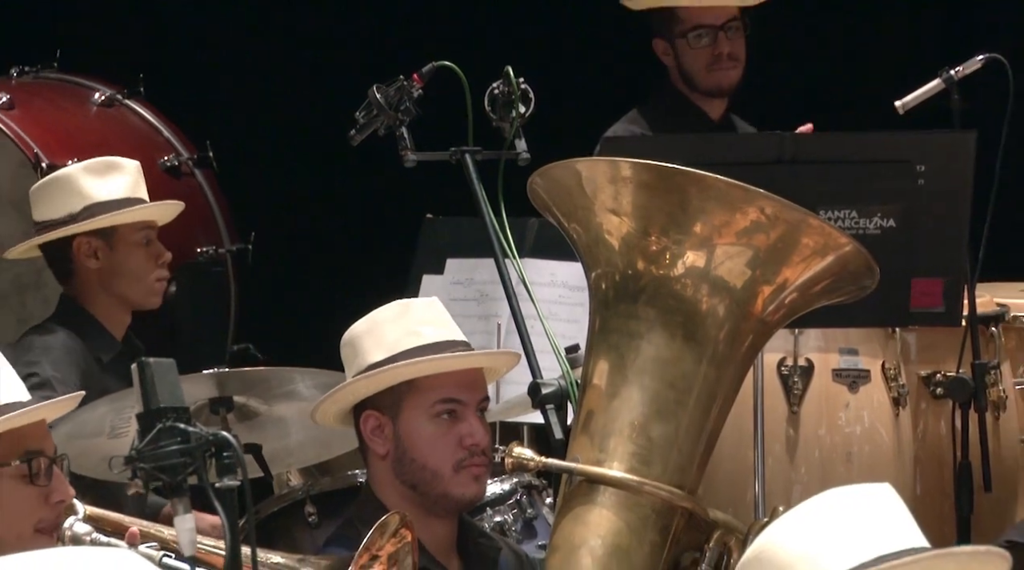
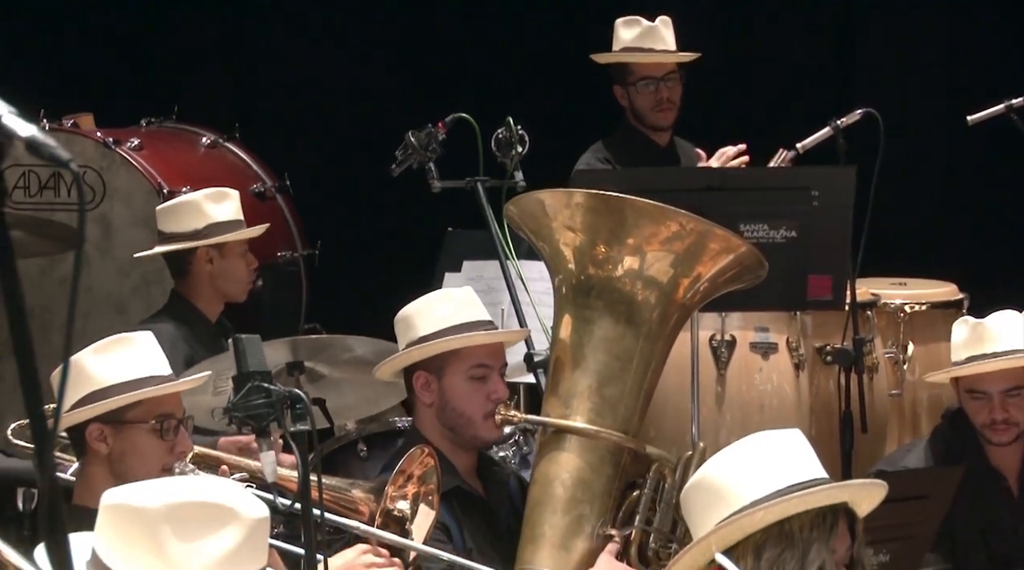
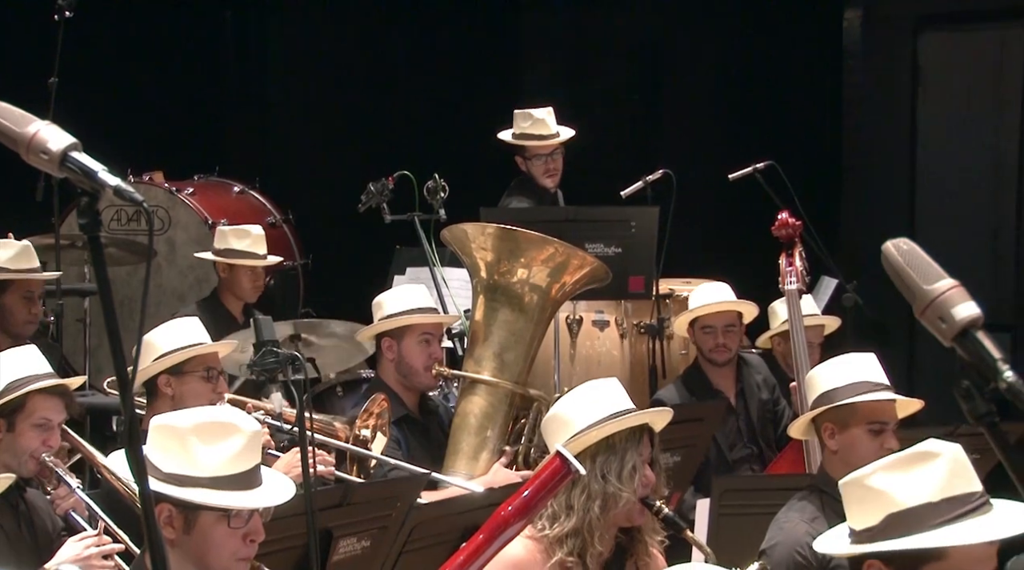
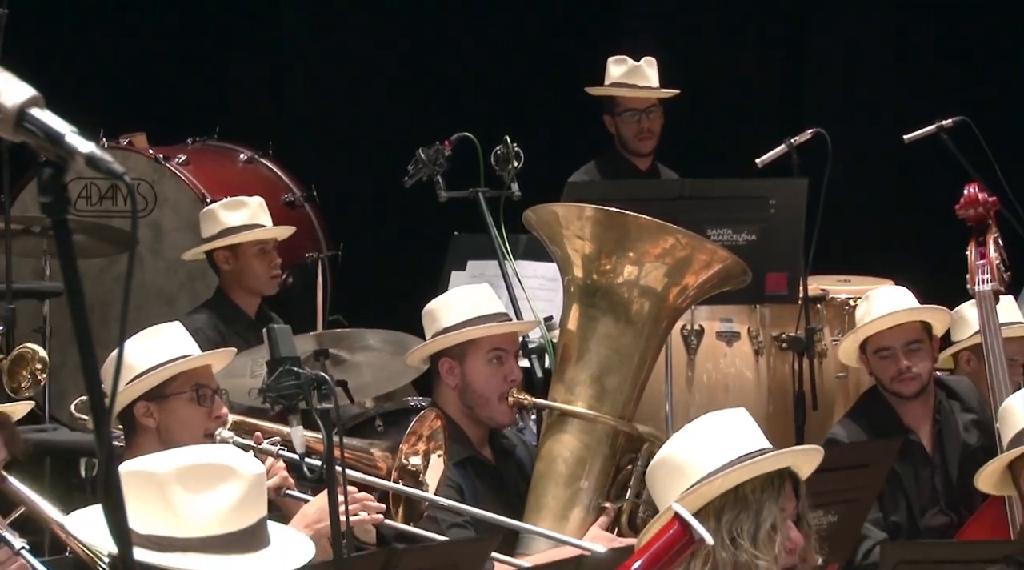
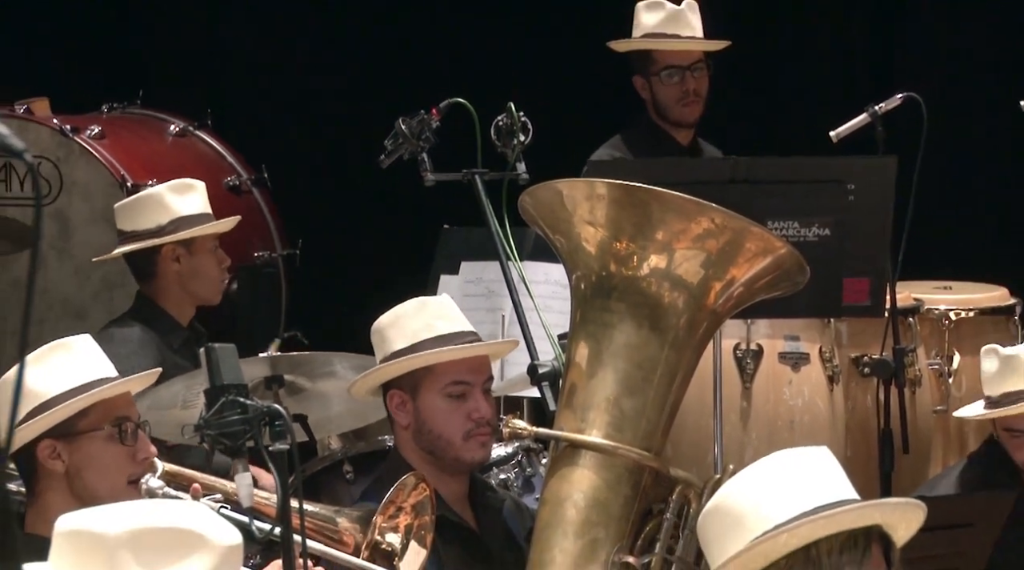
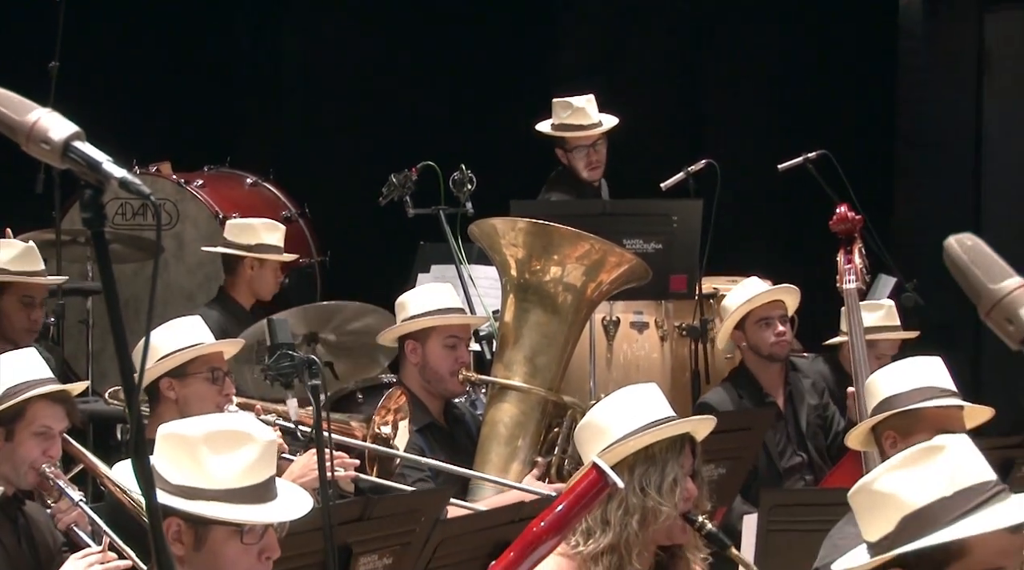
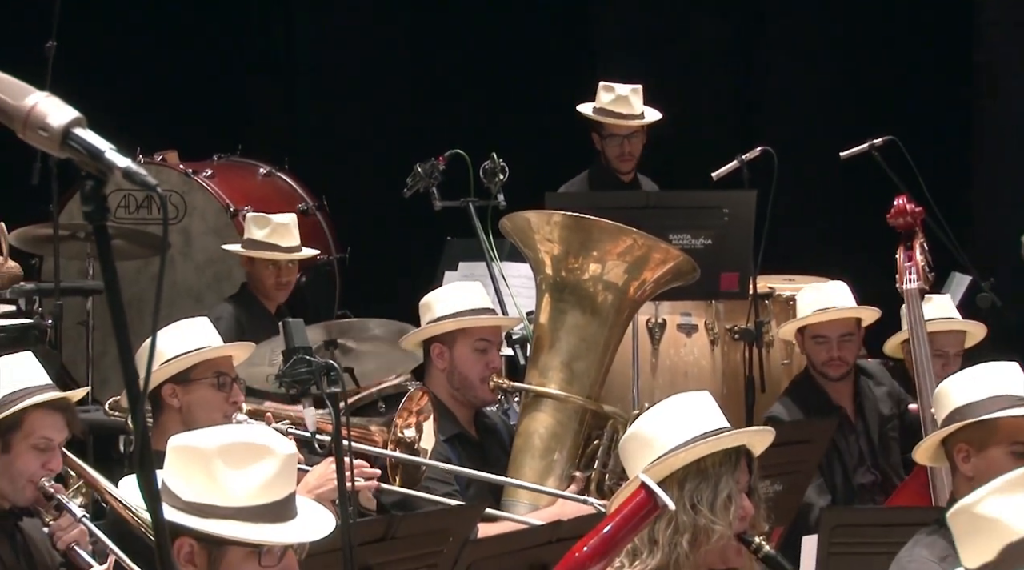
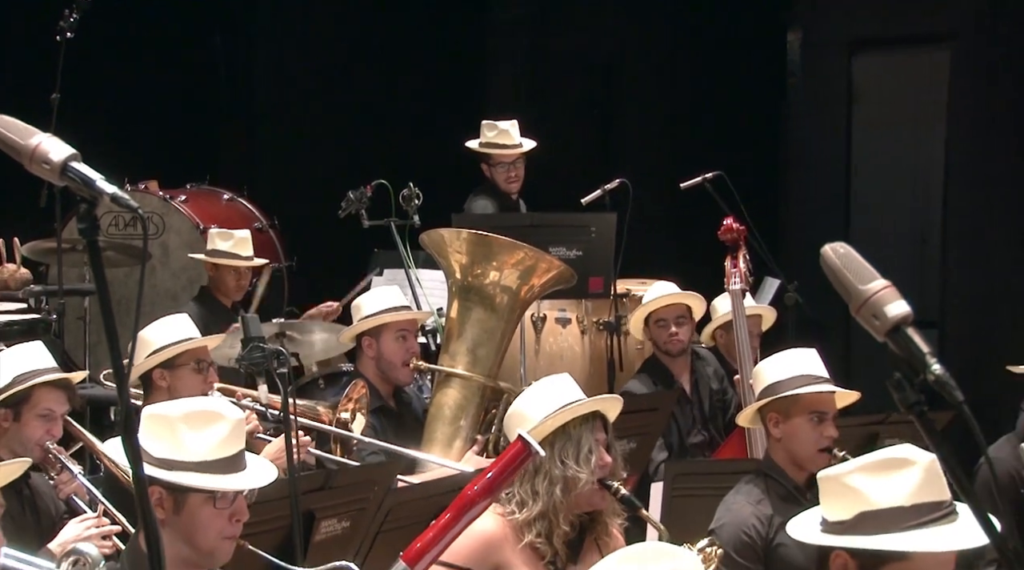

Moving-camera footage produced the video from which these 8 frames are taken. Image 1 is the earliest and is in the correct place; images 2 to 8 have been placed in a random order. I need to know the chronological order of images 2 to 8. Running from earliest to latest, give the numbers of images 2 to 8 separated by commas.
5, 2, 4, 7, 6, 3, 8
